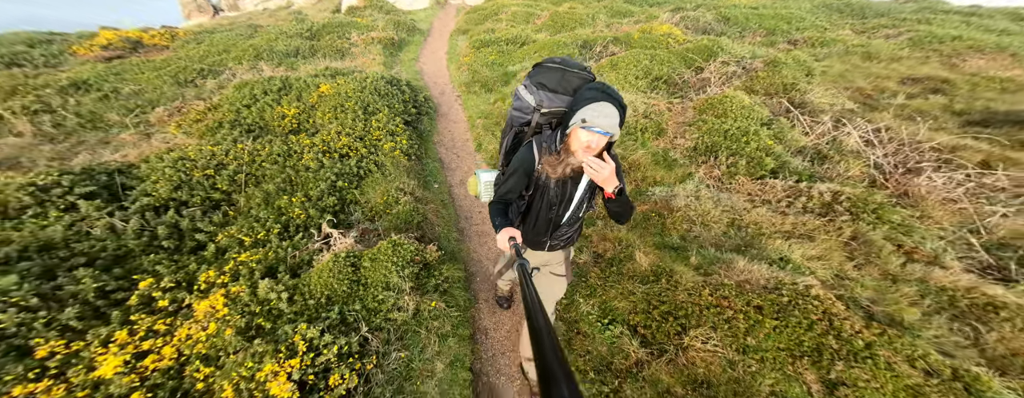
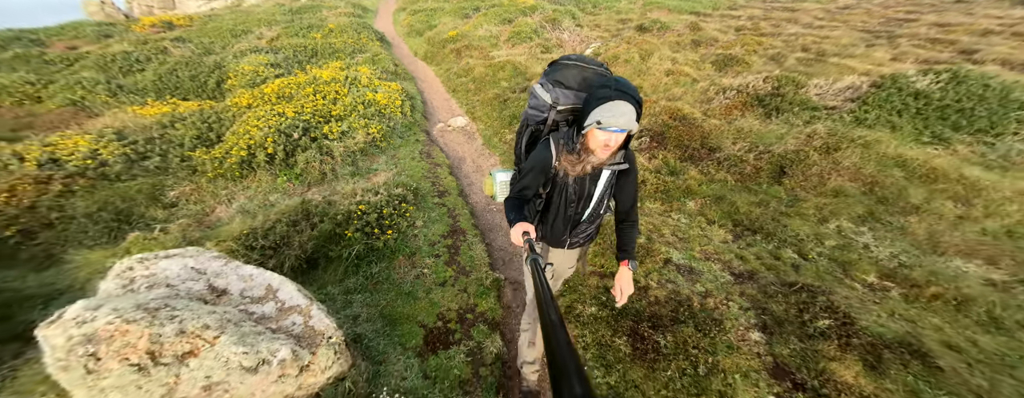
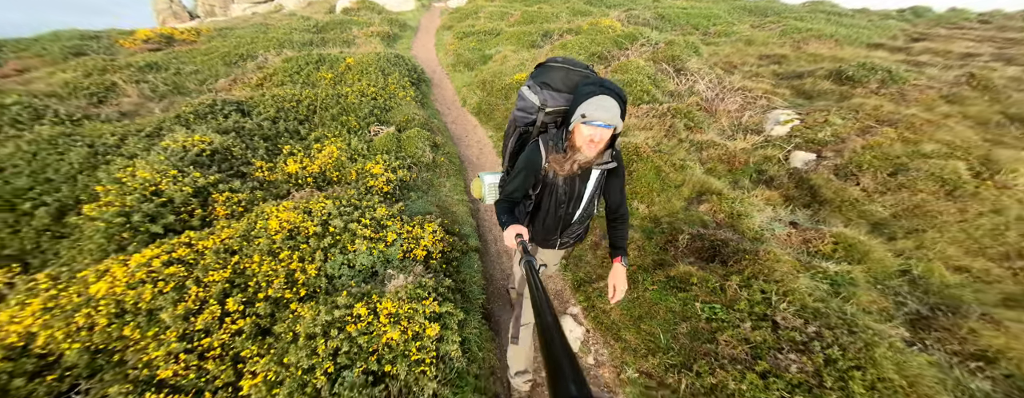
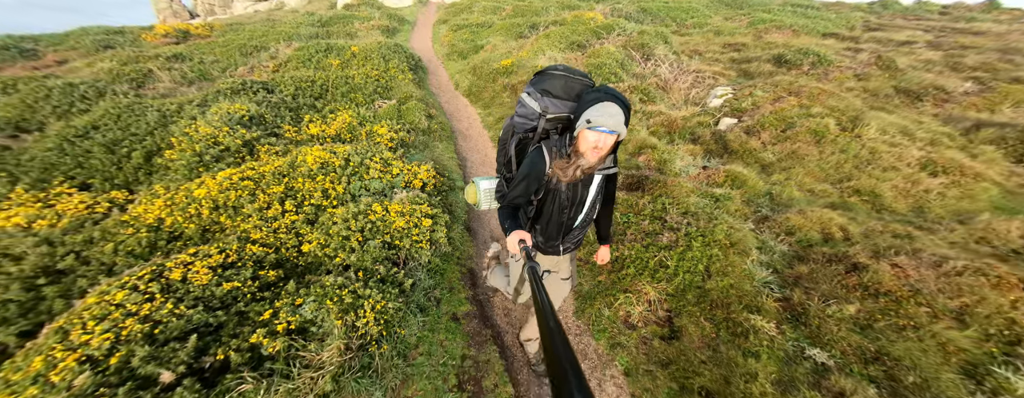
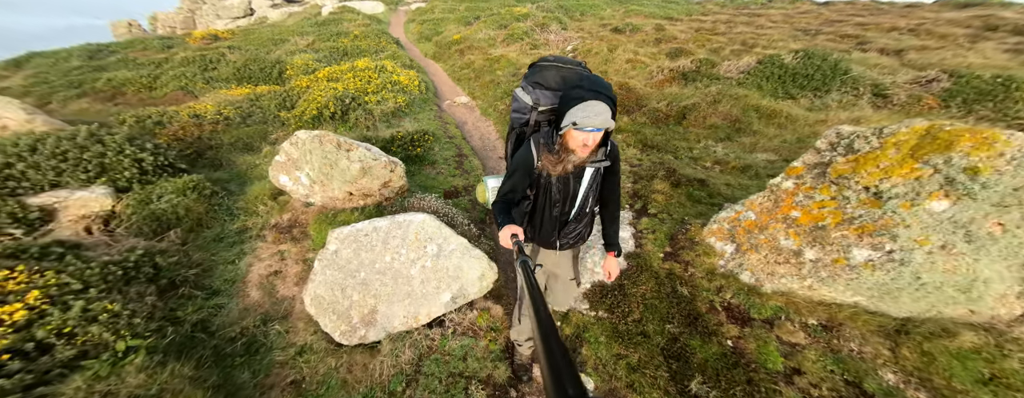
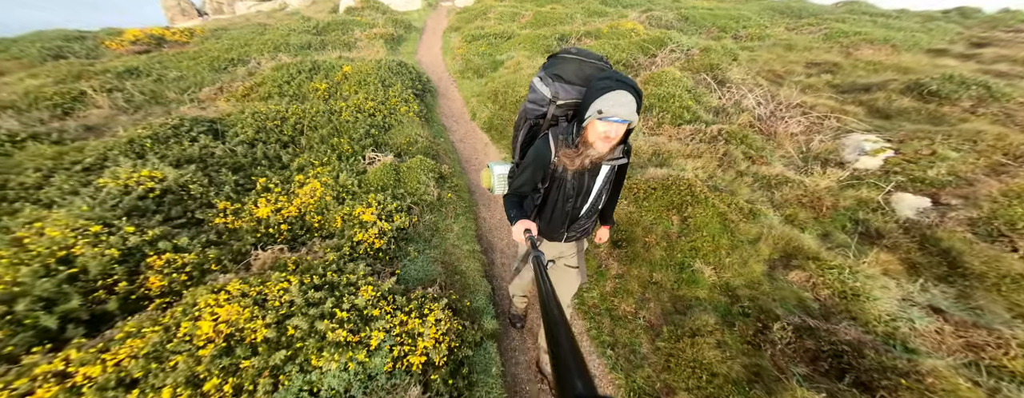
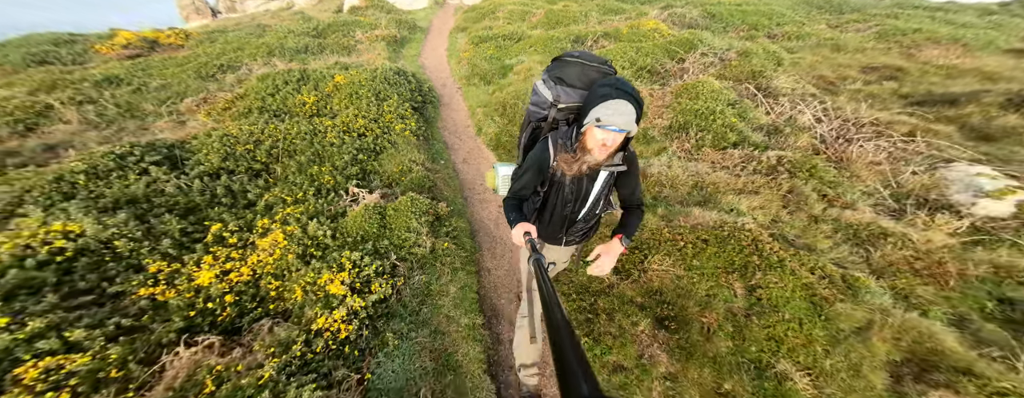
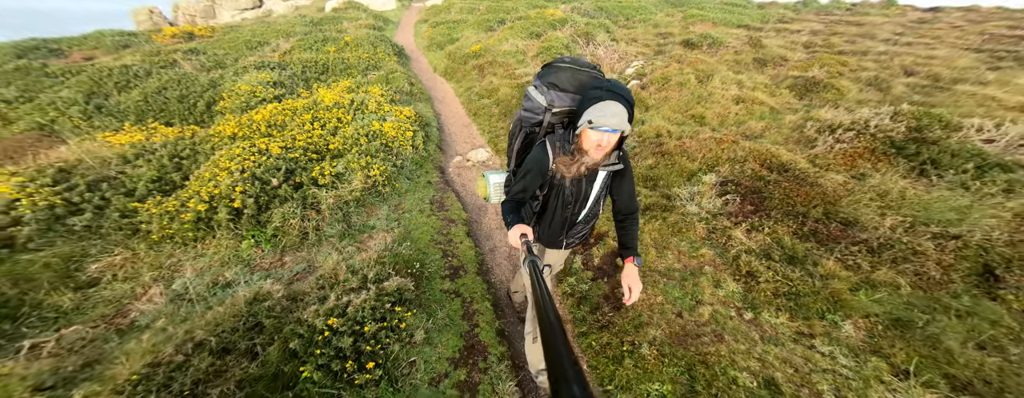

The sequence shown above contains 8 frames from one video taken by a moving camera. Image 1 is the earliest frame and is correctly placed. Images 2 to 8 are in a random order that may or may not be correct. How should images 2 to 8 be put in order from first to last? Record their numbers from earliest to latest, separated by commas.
7, 6, 3, 4, 8, 2, 5
